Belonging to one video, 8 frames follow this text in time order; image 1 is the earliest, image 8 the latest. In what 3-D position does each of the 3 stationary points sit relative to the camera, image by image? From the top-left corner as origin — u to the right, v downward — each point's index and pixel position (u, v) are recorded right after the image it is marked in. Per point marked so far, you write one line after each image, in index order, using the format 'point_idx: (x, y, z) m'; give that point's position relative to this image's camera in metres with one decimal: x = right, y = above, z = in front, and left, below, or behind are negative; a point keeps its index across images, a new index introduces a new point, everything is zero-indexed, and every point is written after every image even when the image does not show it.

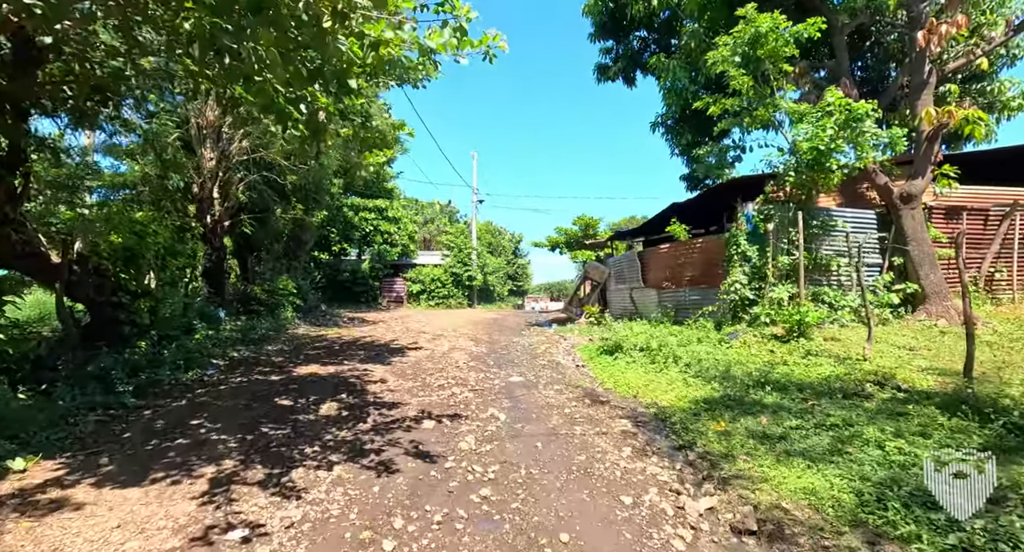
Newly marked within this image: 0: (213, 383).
0: (-3.9, -1.3, +5.9) m
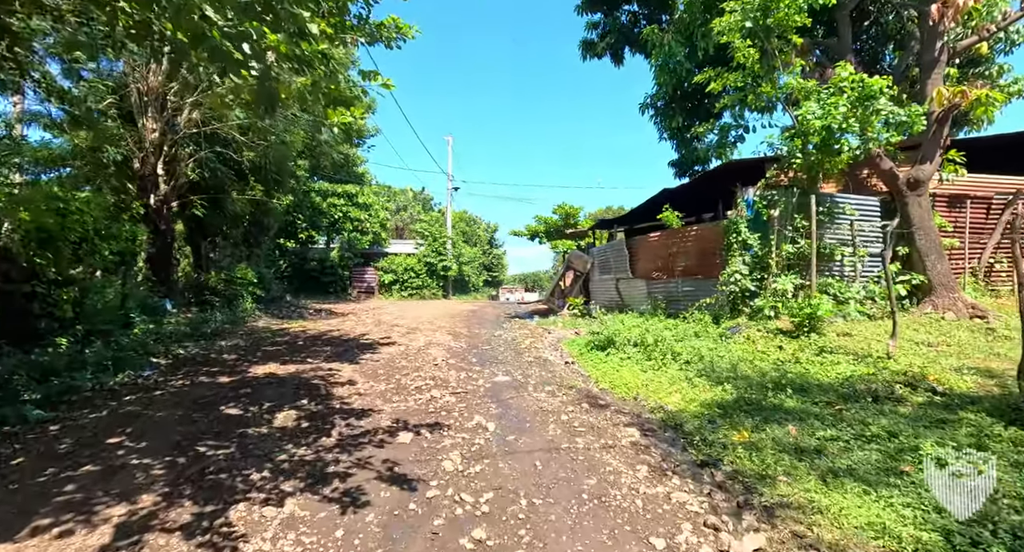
0: (-4.0, -1.2, +5.0) m
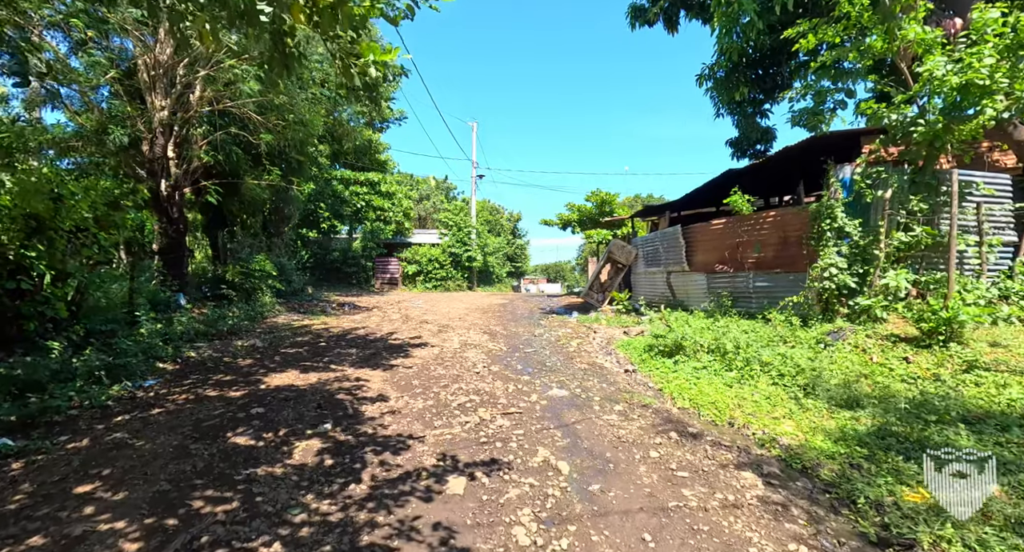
0: (-3.4, -1.1, +4.2) m
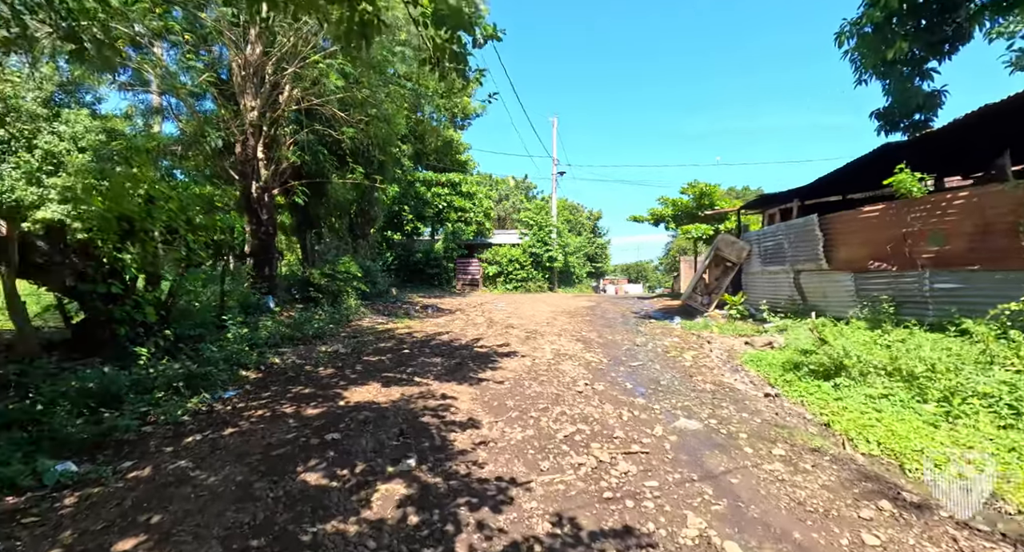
0: (-2.4, -1.2, +3.8) m
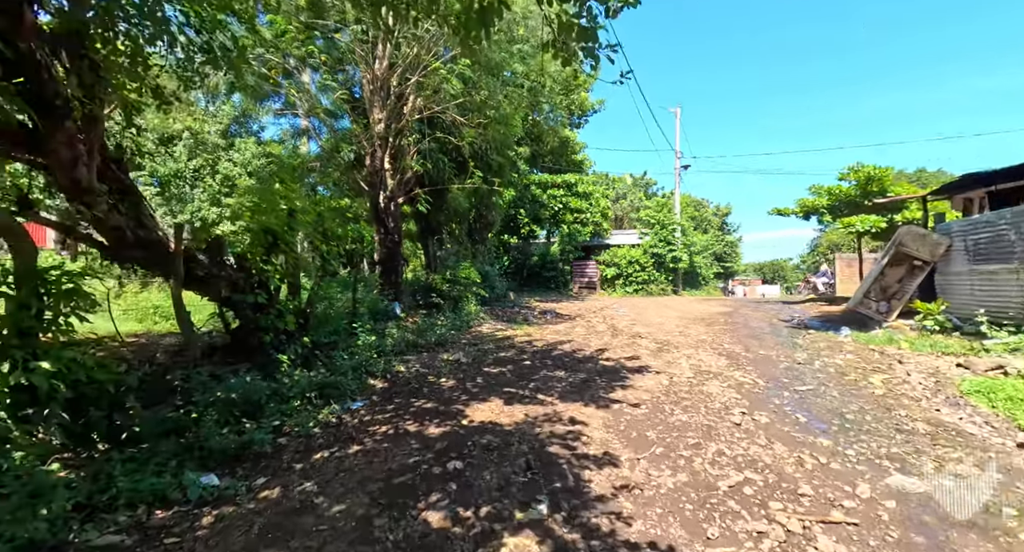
0: (-1.3, -1.3, +3.7) m
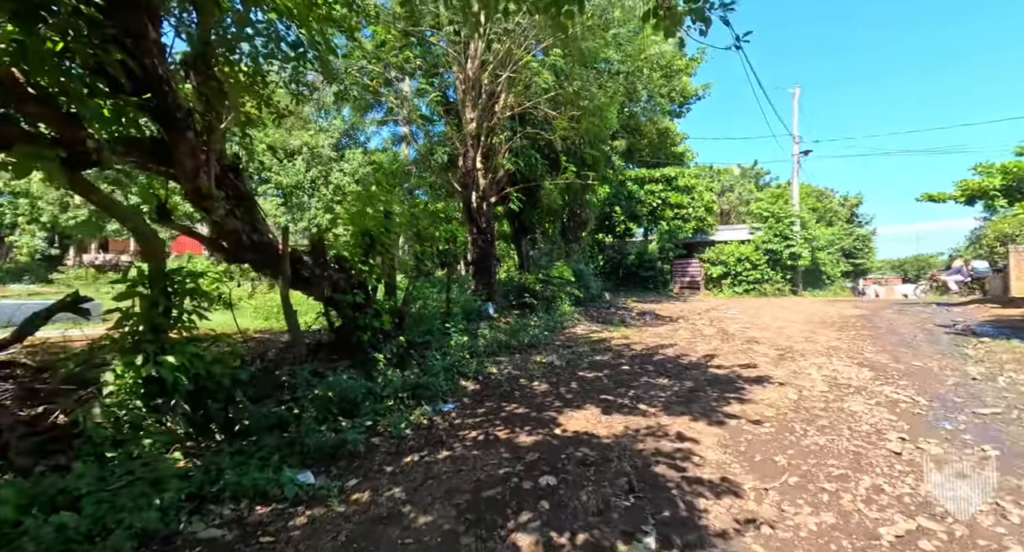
0: (-0.6, -1.3, +3.6) m
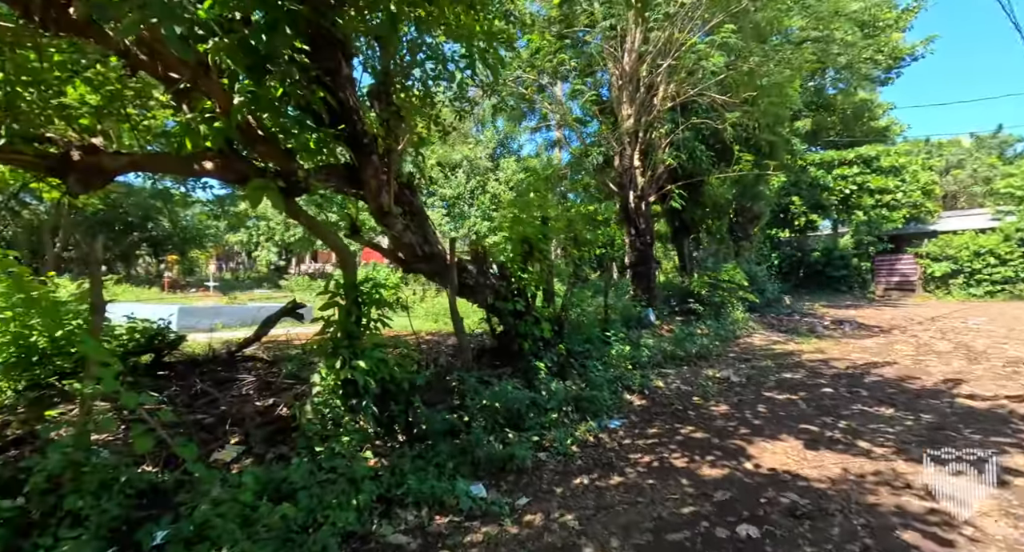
0: (+0.7, -1.3, +3.4) m
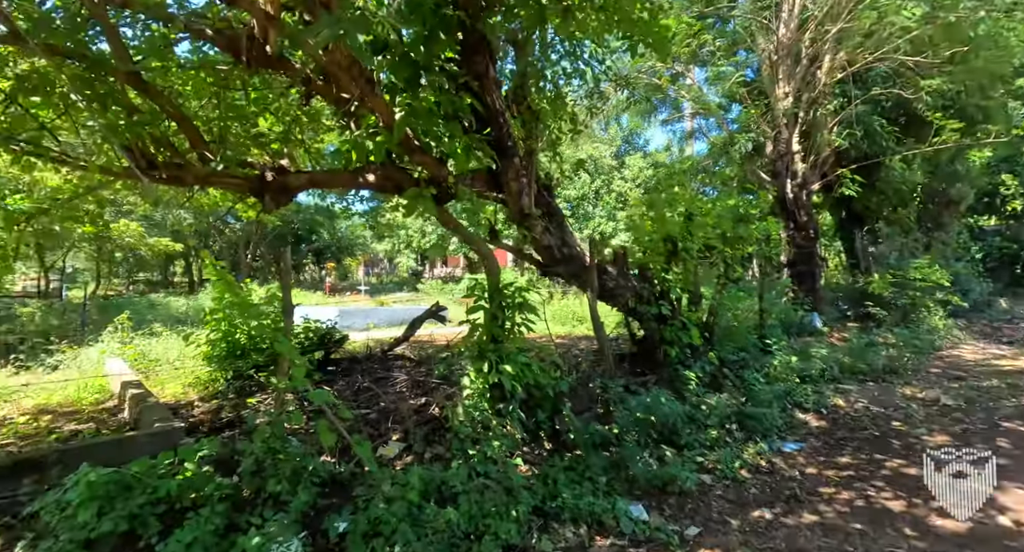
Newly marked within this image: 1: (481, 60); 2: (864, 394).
0: (+1.8, -1.3, +2.8) m
1: (-0.2, +1.4, +2.8) m
2: (+3.5, -1.2, +4.5) m
